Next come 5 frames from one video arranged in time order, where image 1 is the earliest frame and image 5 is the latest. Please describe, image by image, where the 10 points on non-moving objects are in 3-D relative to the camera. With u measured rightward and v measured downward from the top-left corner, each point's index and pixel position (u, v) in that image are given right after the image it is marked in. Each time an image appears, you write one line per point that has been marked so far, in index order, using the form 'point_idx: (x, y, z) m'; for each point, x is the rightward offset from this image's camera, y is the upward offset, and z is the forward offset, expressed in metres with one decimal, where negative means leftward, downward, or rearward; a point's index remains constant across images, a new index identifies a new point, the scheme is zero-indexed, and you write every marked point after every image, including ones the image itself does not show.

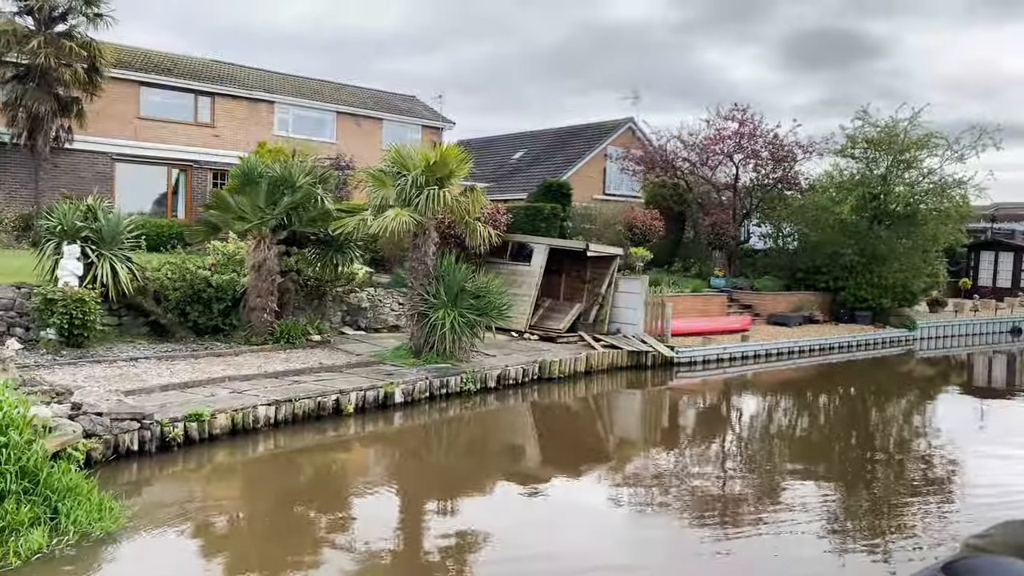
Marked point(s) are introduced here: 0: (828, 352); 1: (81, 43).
0: (+7.7, -1.7, +19.1) m
1: (-9.2, +5.2, +15.9) m
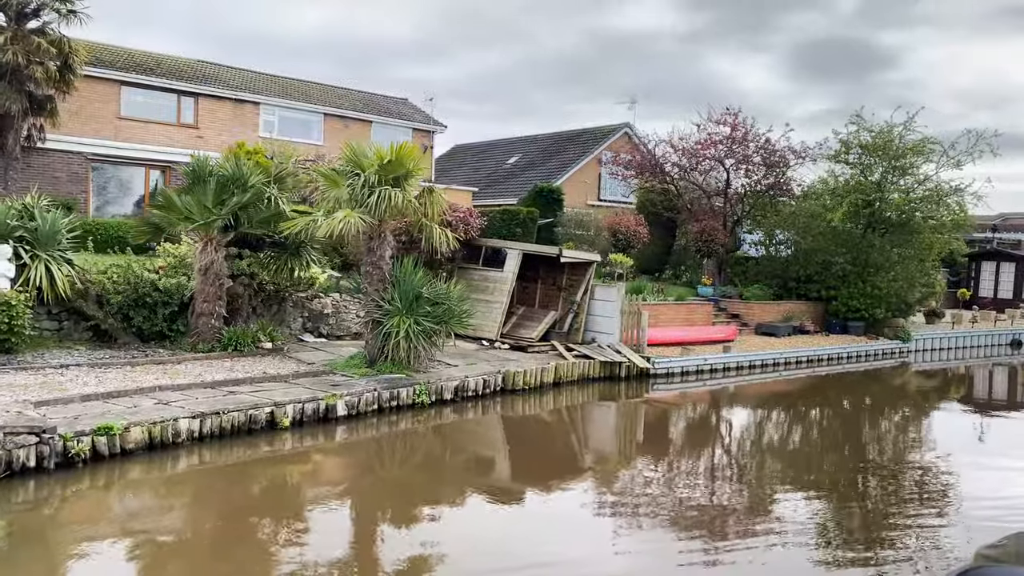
0: (+7.4, -1.9, +18.6) m
1: (-9.5, +5.2, +15.6) m
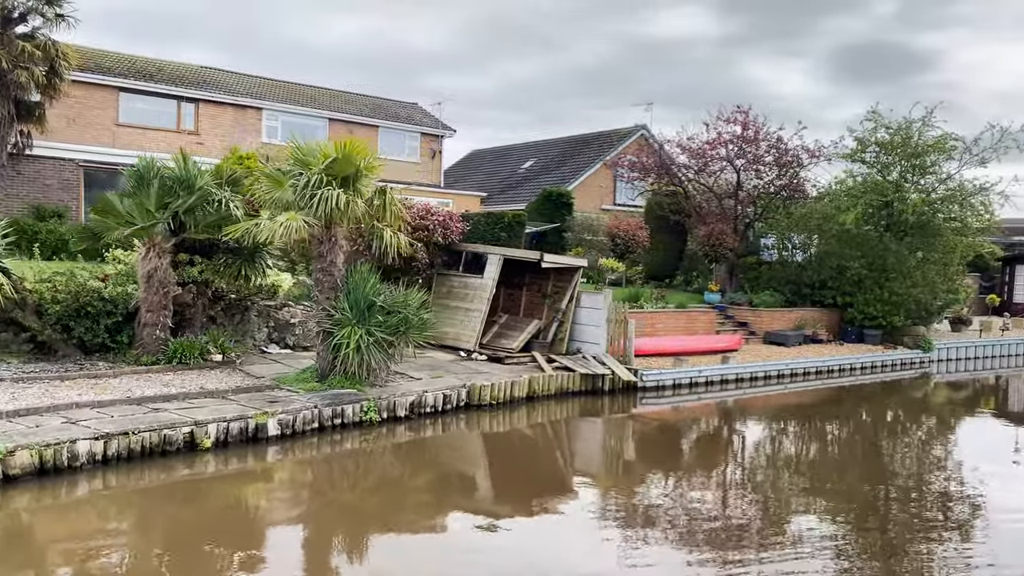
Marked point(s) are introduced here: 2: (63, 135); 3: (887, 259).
0: (+7.4, -2.0, +17.7) m
1: (-9.6, +5.0, +15.4) m
2: (-11.5, +3.9, +19.2) m
3: (+9.7, +0.7, +19.7) m
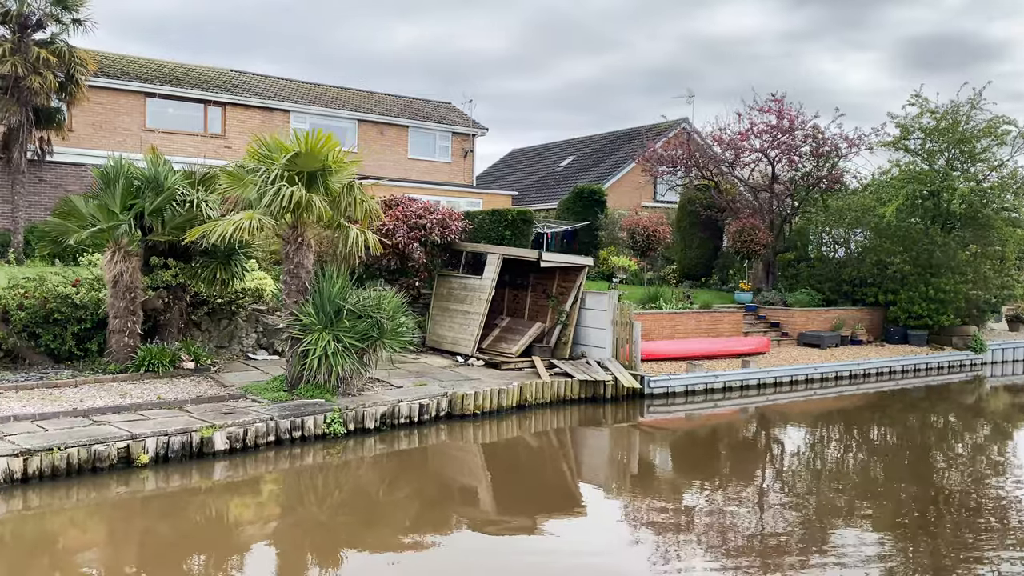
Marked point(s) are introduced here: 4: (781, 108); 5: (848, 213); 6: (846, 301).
0: (+8.0, -2.0, +16.6) m
1: (-9.2, +4.9, +15.5) m
2: (-10.8, +3.8, +19.5) m
3: (+10.4, +0.8, +18.5) m
4: (+7.0, +4.6, +19.4) m
5: (+8.6, +1.9, +19.1) m
6: (+9.0, -0.3, +20.0) m
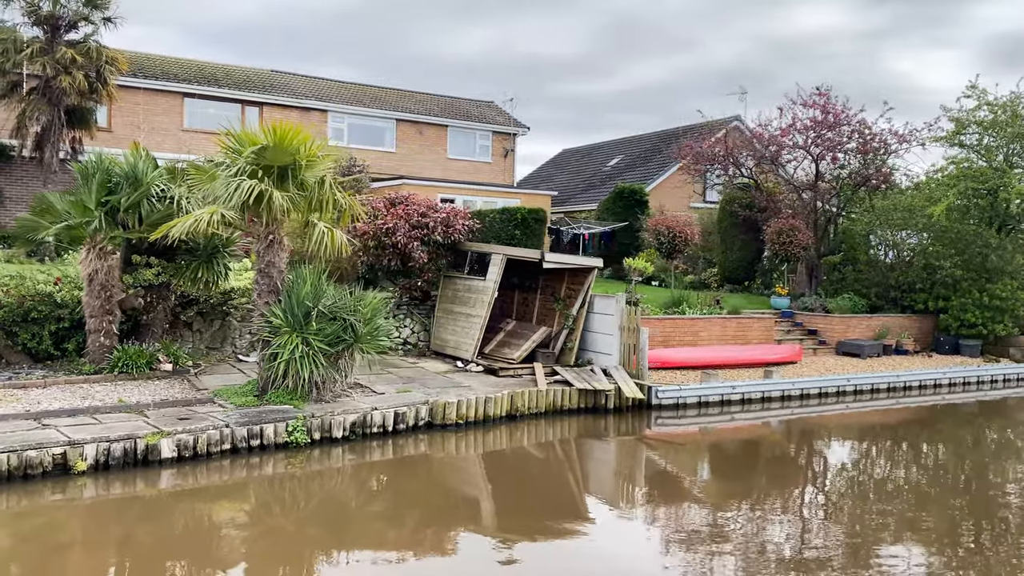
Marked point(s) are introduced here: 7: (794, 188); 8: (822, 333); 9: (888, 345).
0: (+8.5, -2.1, +15.5) m
1: (-8.7, +4.9, +15.8) m
2: (-9.9, +3.8, +19.8) m
3: (+11.1, +0.7, +17.2) m
4: (+7.8, +4.5, +18.3) m
5: (+9.4, +1.8, +17.9) m
6: (+9.8, -0.5, +18.7) m
7: (+7.3, +2.5, +18.9) m
8: (+7.5, -1.0, +17.5) m
9: (+9.0, -1.3, +17.6) m
